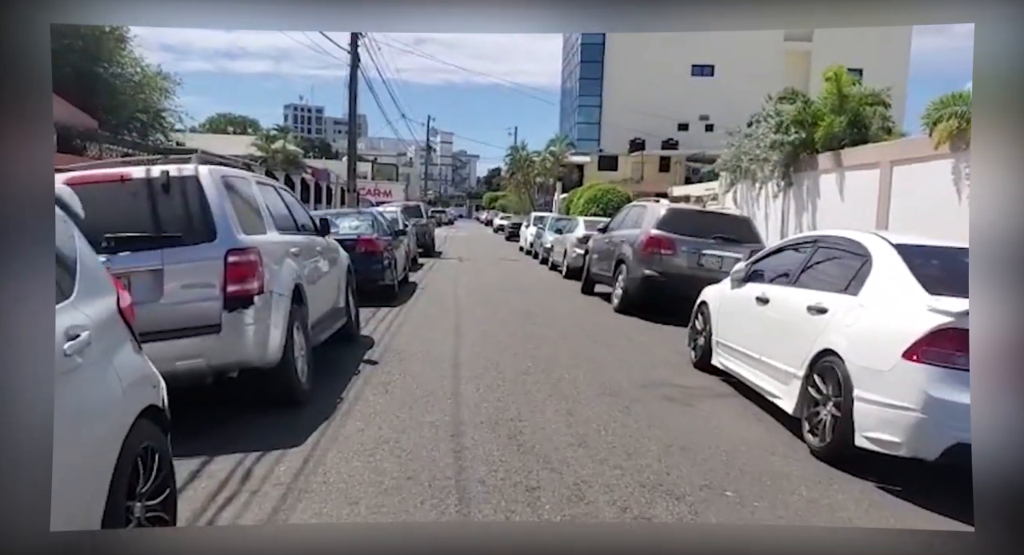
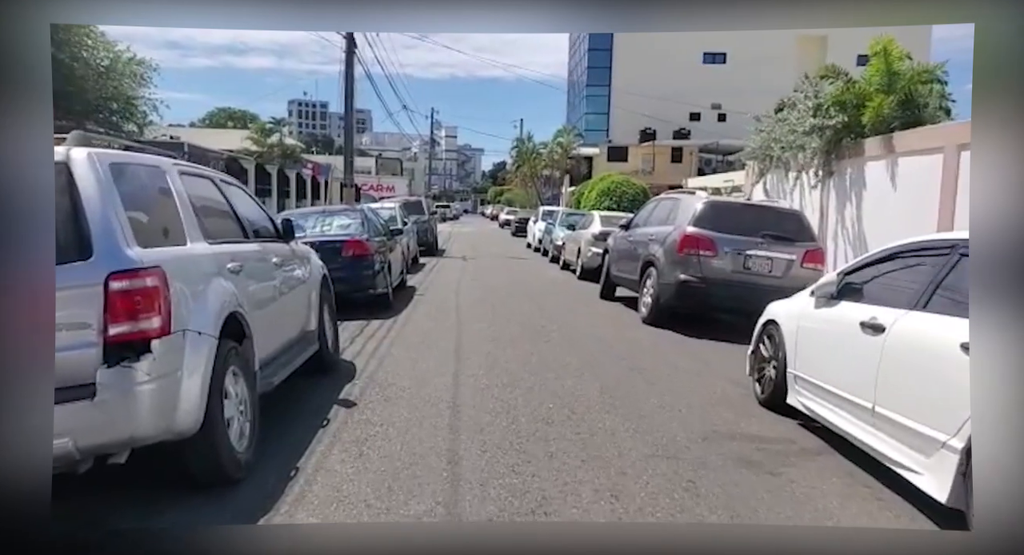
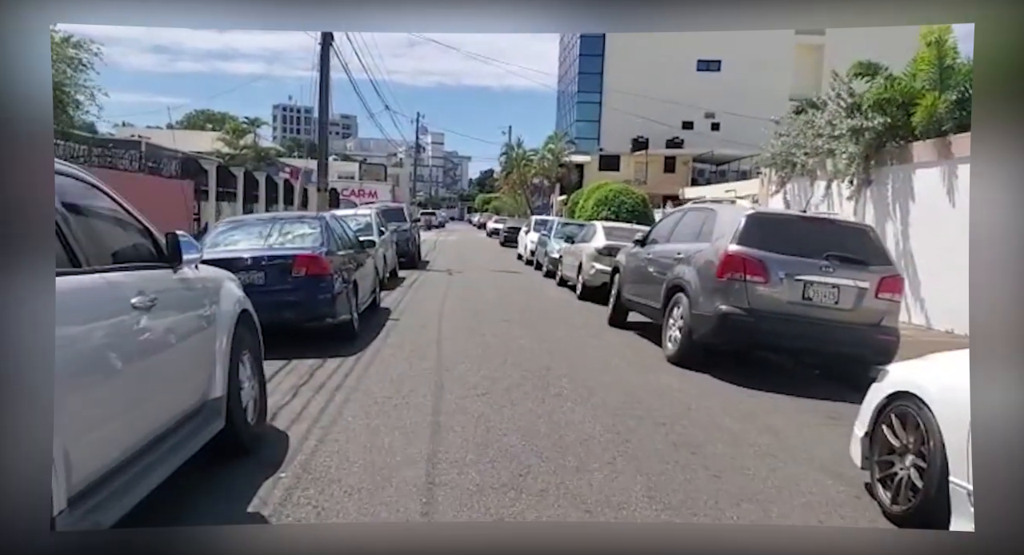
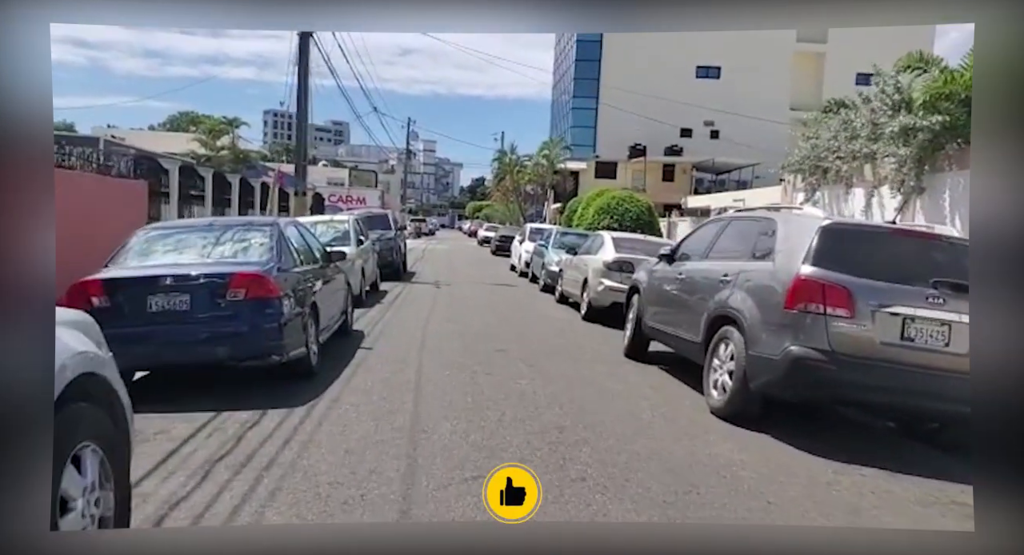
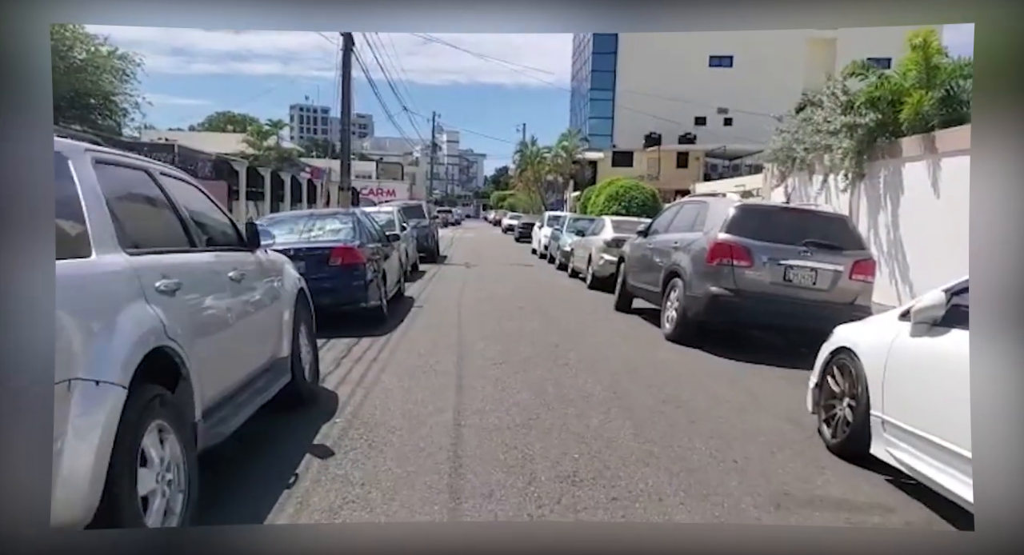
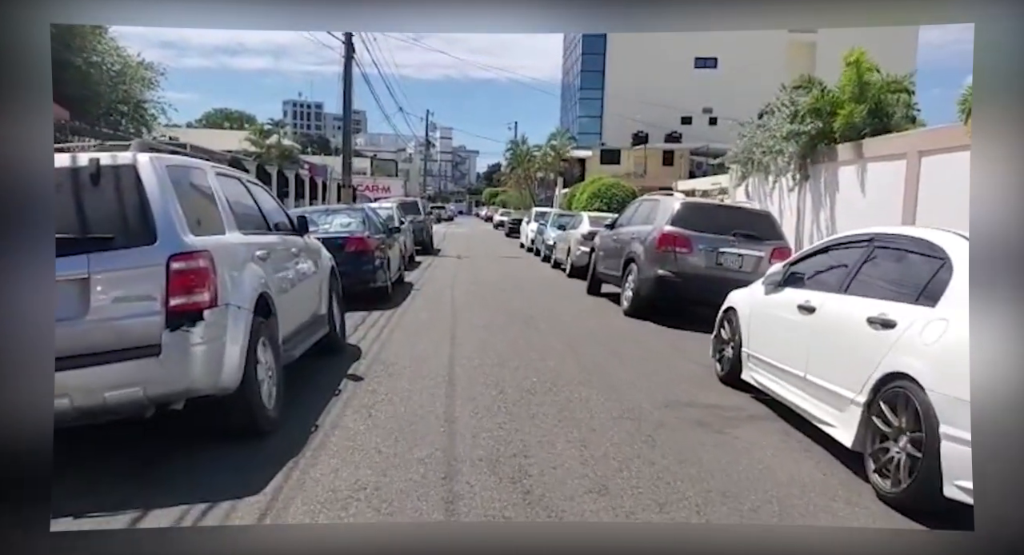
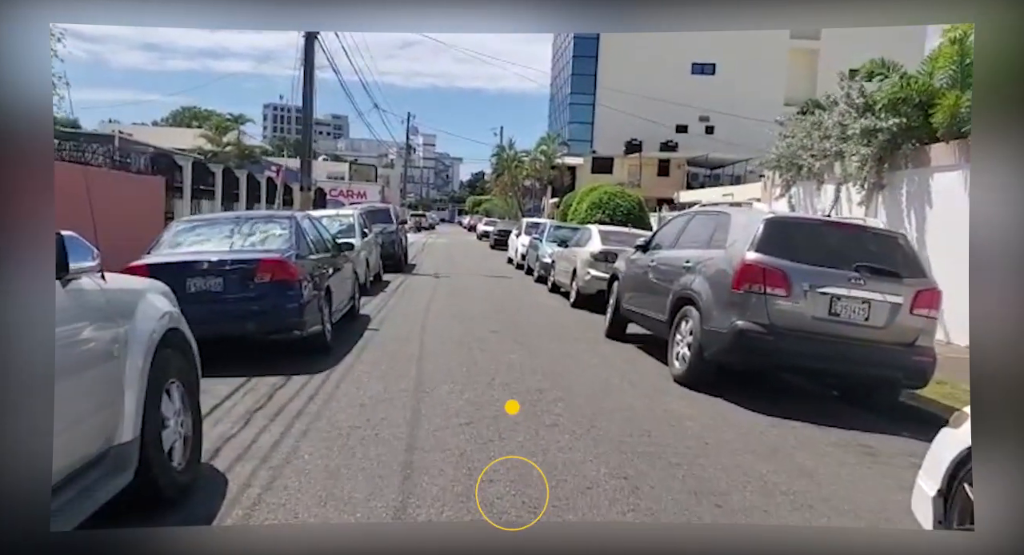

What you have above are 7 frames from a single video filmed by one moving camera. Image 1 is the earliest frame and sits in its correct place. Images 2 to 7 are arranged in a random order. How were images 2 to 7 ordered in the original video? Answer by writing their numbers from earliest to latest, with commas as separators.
6, 2, 5, 3, 7, 4
